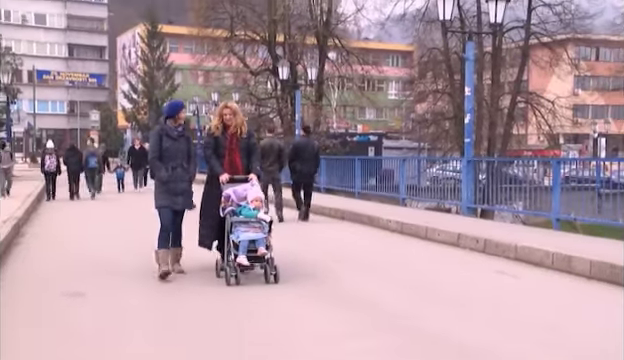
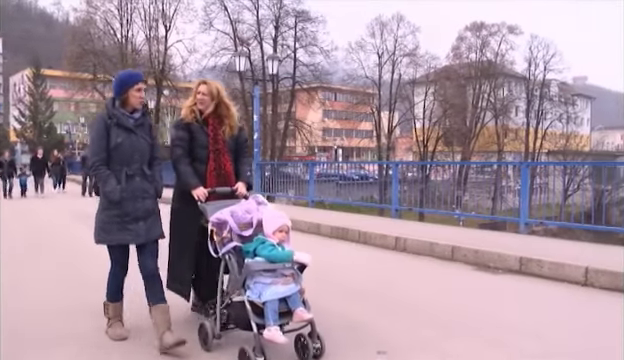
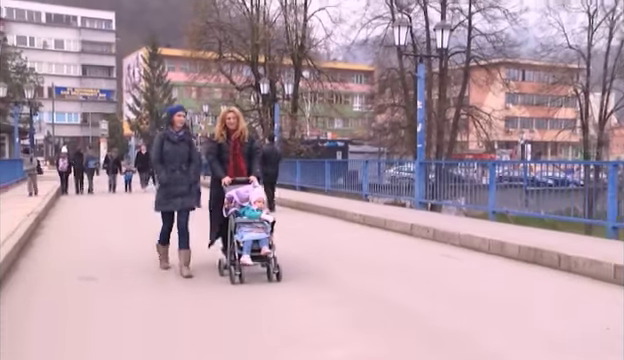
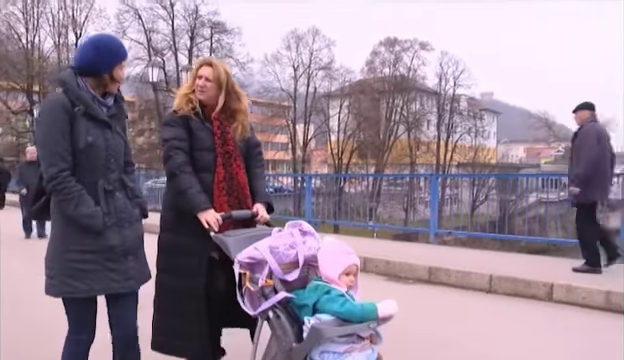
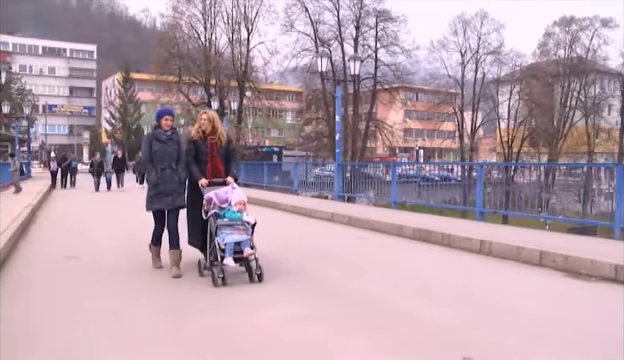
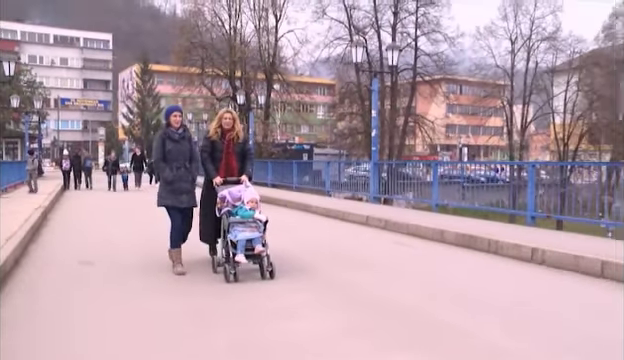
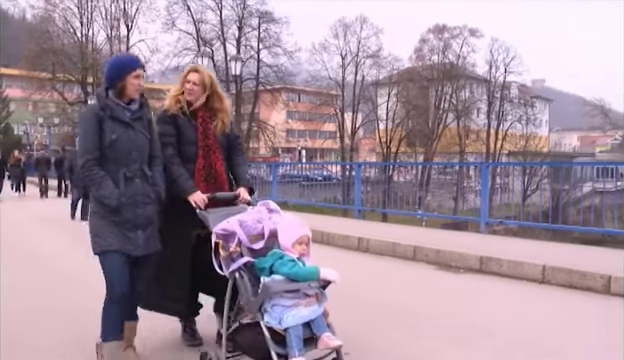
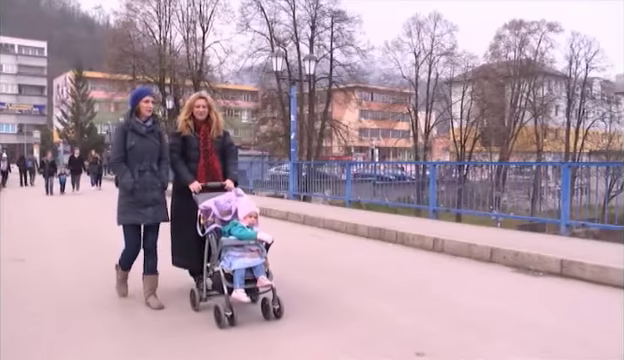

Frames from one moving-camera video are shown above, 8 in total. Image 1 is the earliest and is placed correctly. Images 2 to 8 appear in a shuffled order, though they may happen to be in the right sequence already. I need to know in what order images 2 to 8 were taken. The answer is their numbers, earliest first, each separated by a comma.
3, 6, 5, 8, 2, 7, 4
